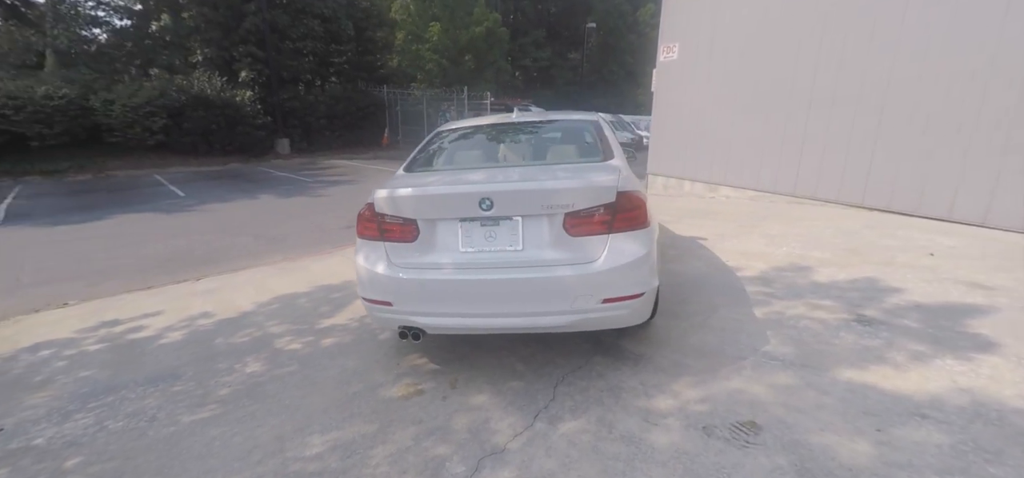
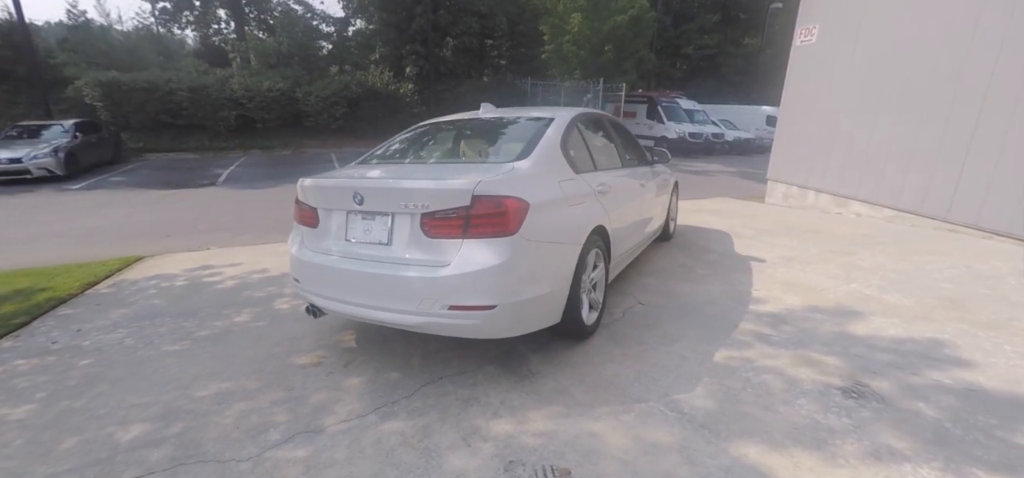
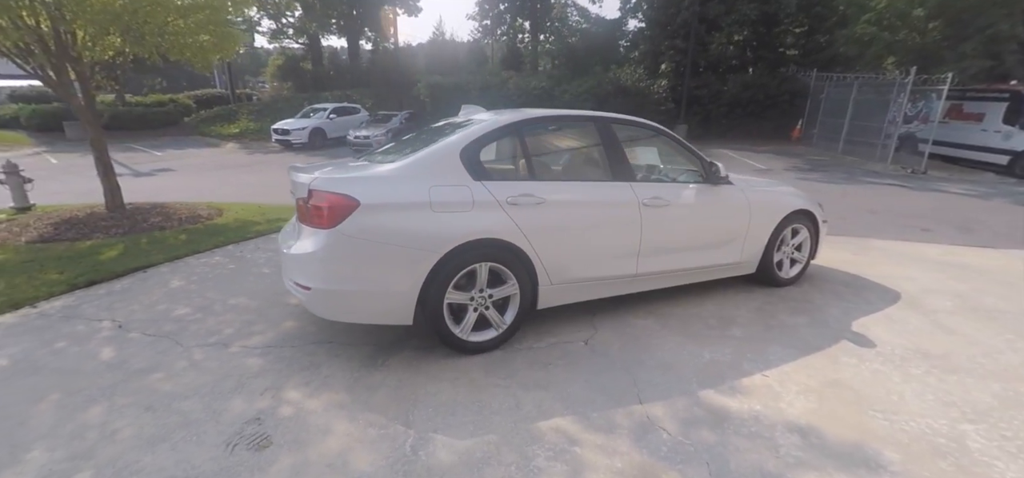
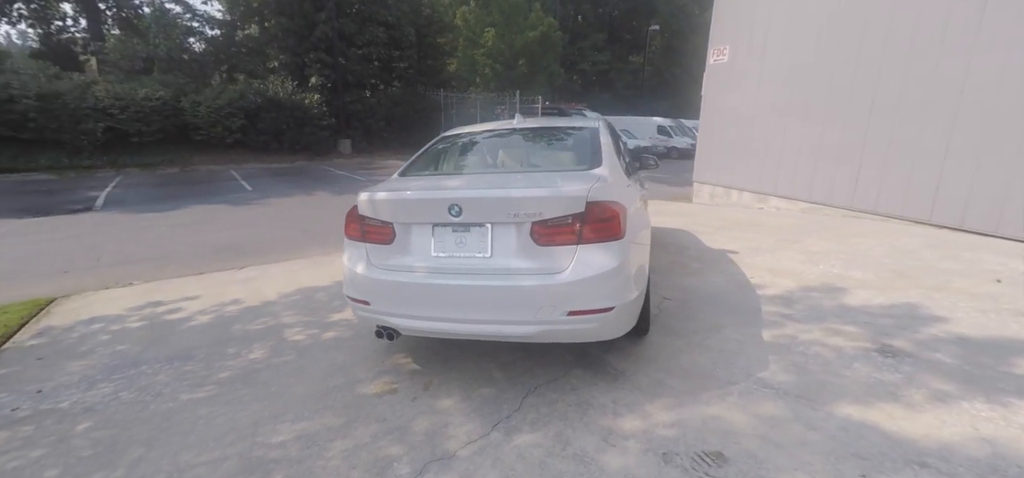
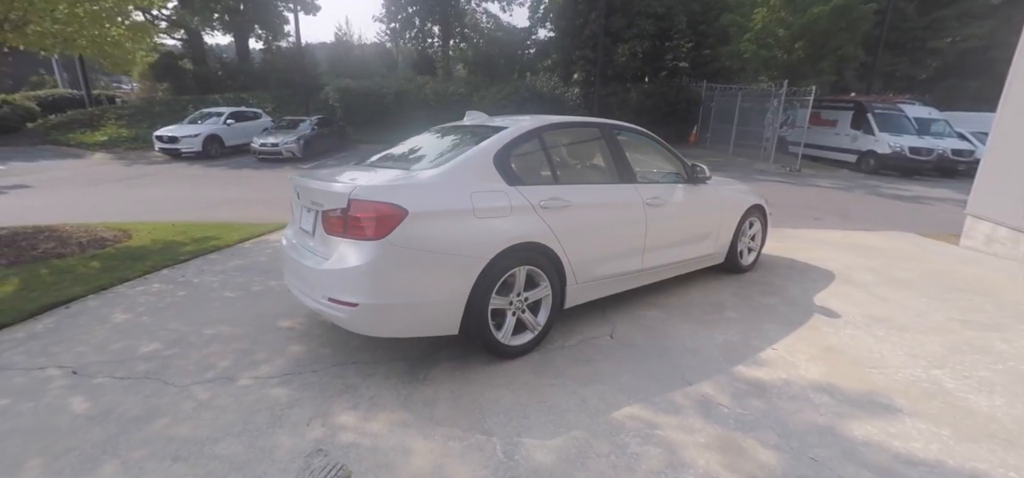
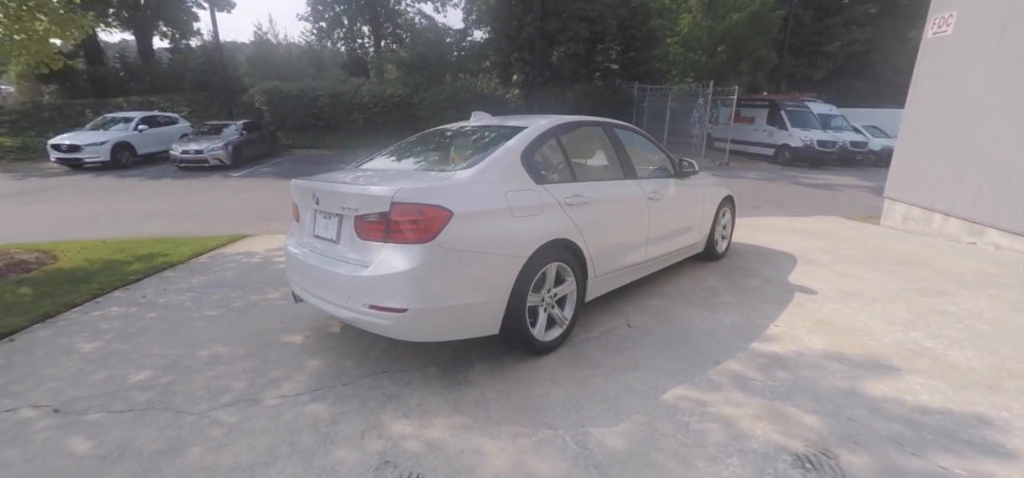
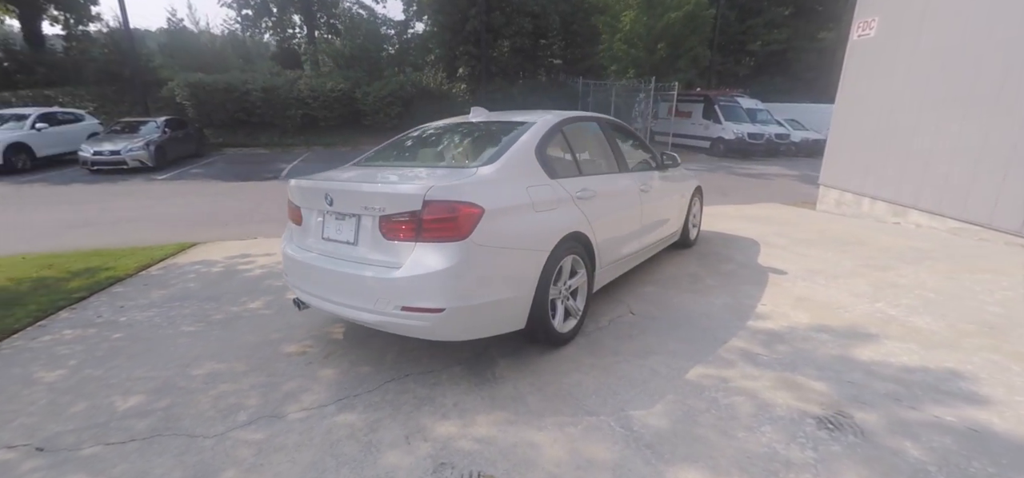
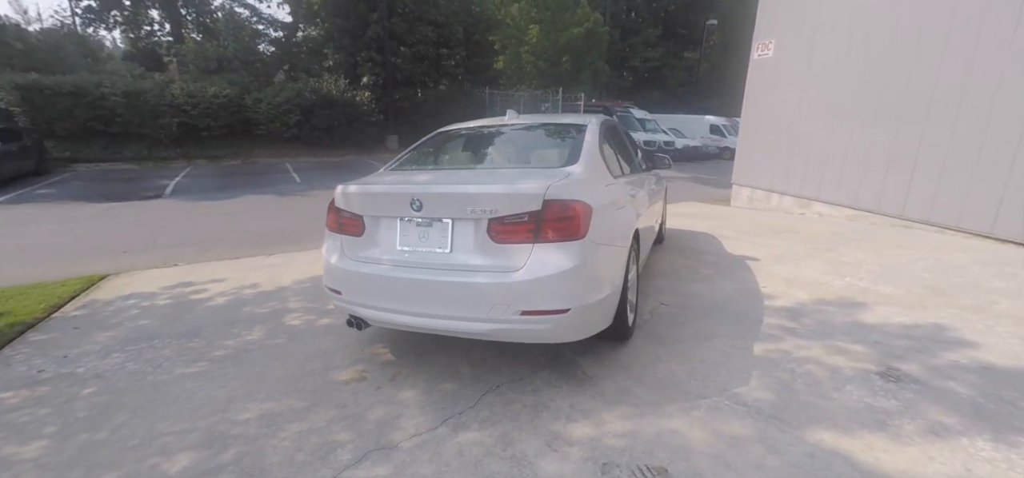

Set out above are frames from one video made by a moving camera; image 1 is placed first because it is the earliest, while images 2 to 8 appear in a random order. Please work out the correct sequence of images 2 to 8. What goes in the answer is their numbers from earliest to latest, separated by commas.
4, 8, 2, 7, 6, 5, 3
